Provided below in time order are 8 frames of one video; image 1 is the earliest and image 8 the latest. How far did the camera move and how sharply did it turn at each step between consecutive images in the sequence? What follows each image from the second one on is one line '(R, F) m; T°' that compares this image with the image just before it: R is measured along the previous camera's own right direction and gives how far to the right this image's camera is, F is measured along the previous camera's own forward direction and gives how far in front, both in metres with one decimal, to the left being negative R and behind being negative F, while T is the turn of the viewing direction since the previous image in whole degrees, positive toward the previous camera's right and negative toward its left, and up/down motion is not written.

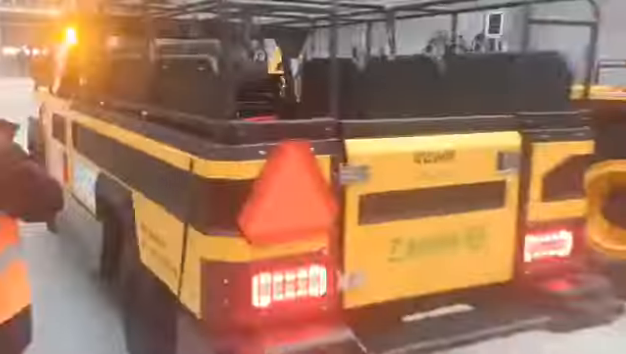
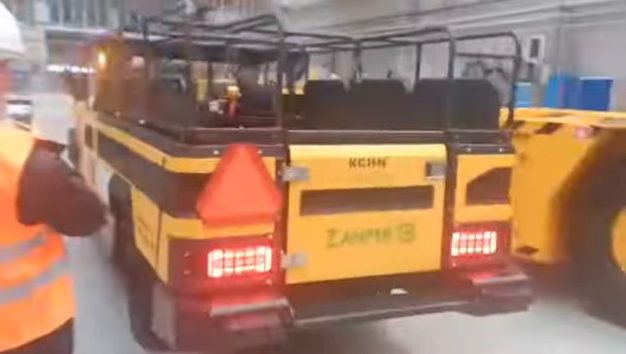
(+0.2, -0.3) m; -3°
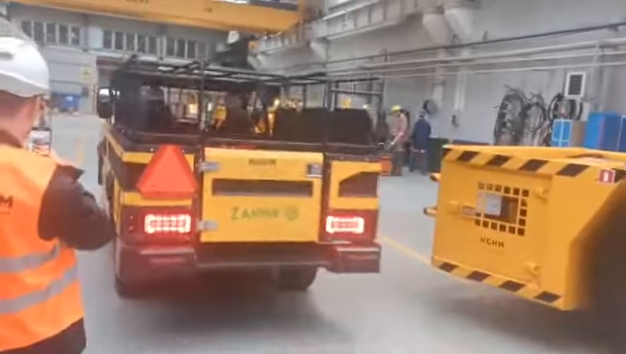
(+0.5, -0.7) m; -4°
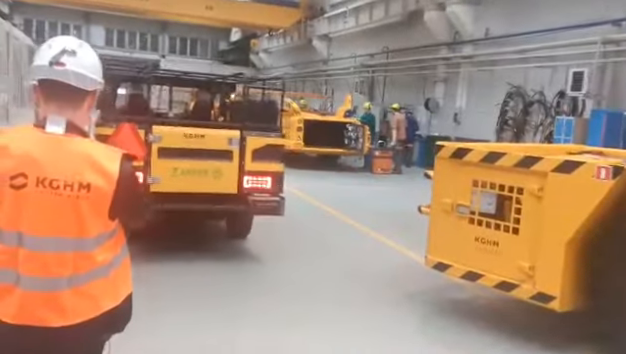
(+0.4, +0.3) m; 0°
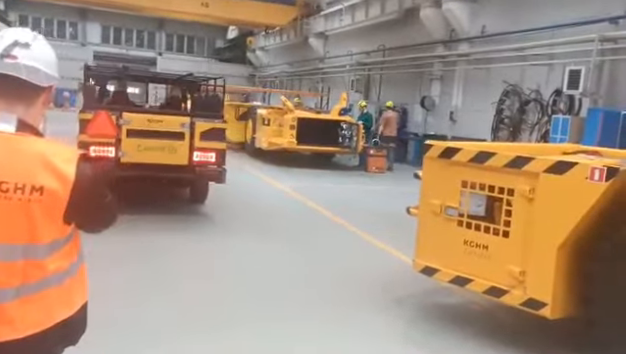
(+0.5, +0.9) m; 0°
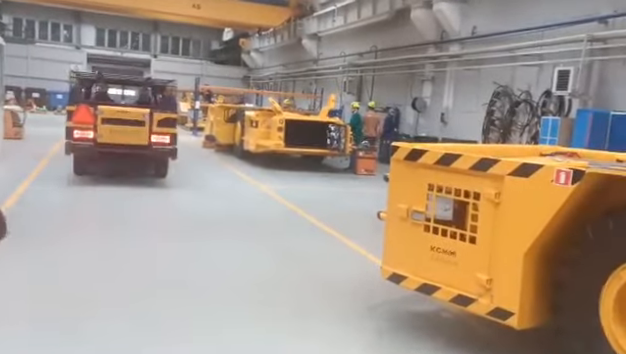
(+1.3, +0.8) m; 0°
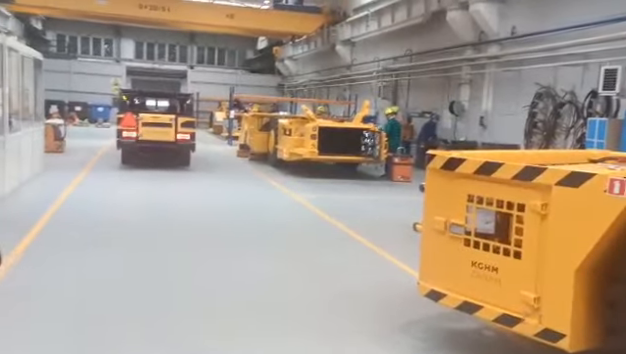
(+0.2, +1.1) m; -4°
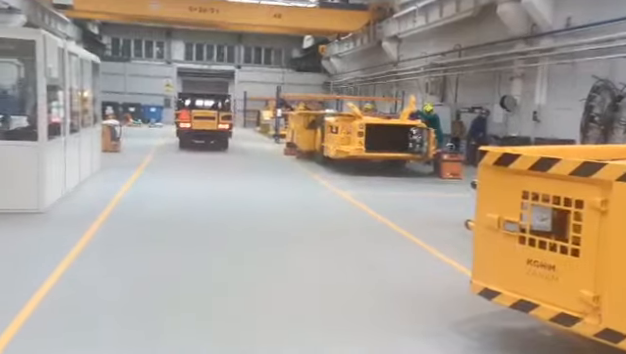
(0.0, +0.2) m; -4°
